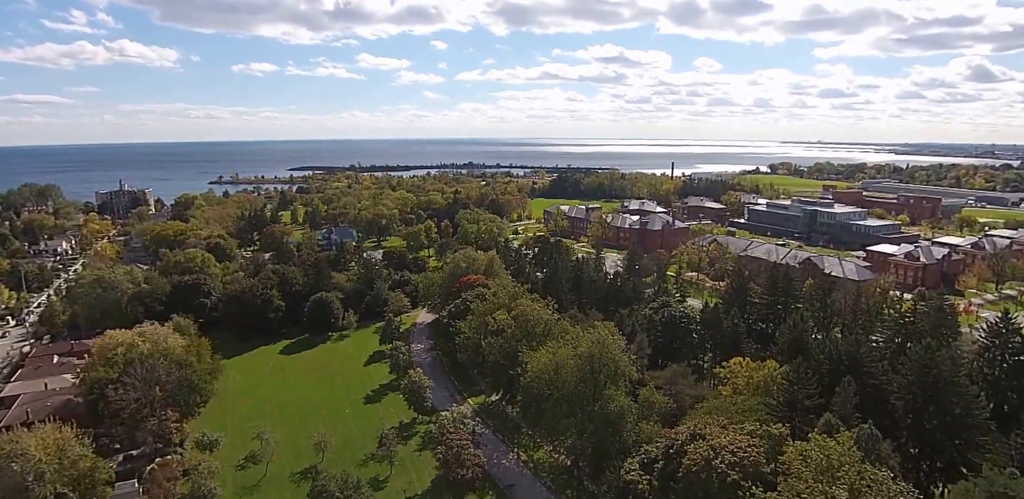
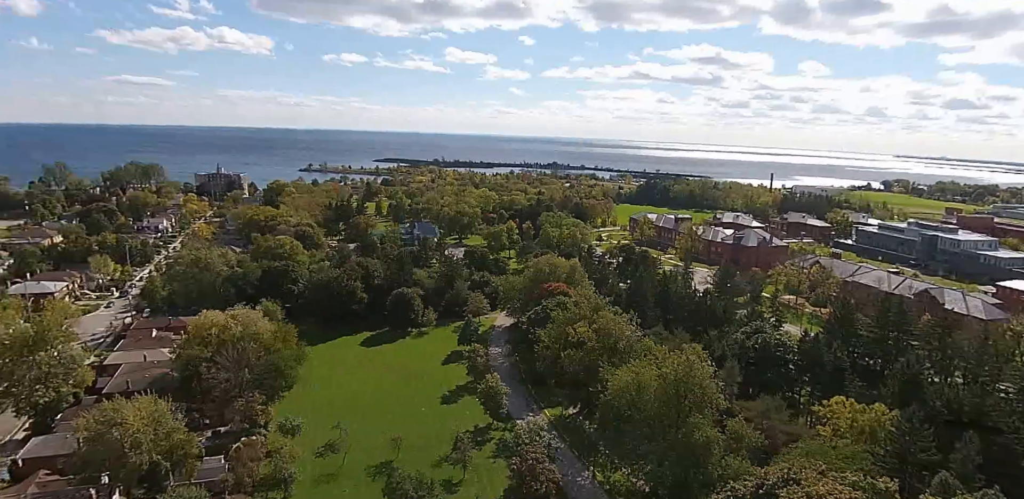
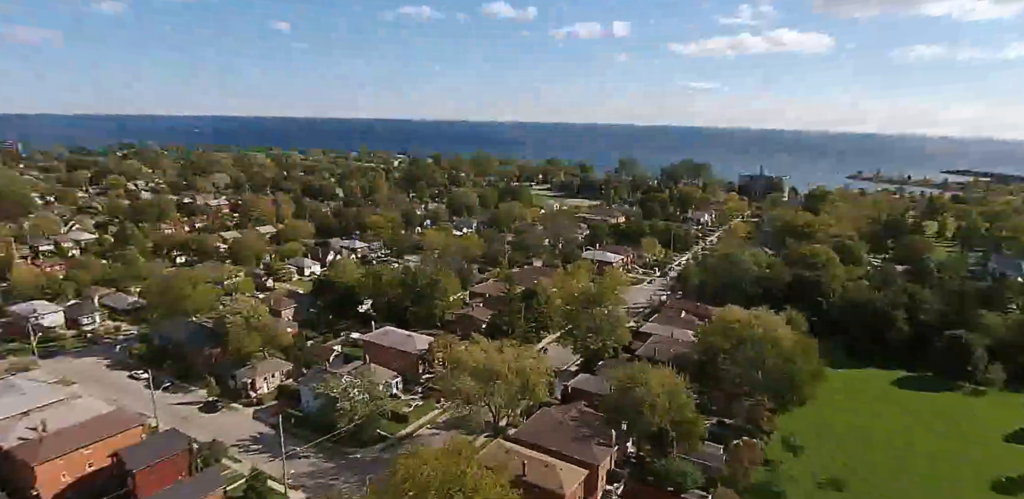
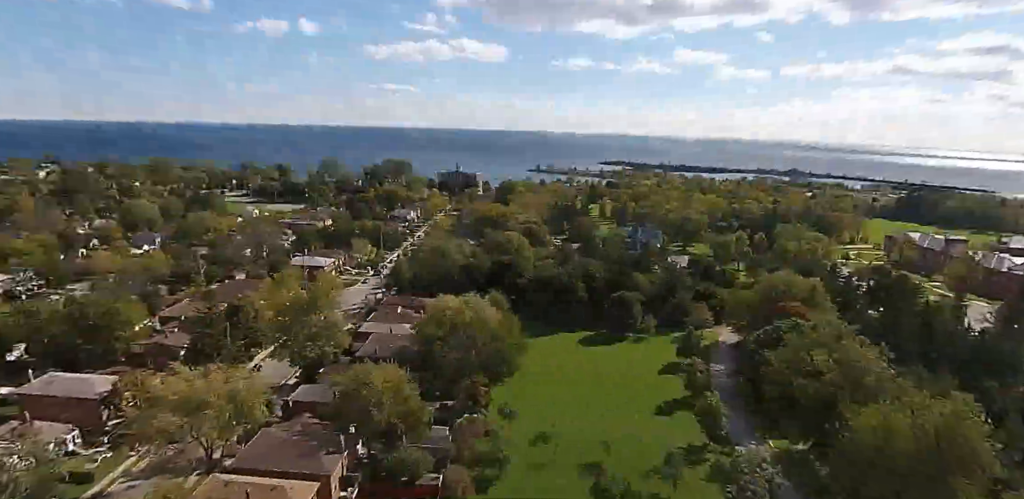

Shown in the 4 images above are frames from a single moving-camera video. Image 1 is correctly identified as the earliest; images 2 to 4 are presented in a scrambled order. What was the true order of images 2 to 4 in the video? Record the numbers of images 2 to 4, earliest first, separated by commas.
2, 4, 3
